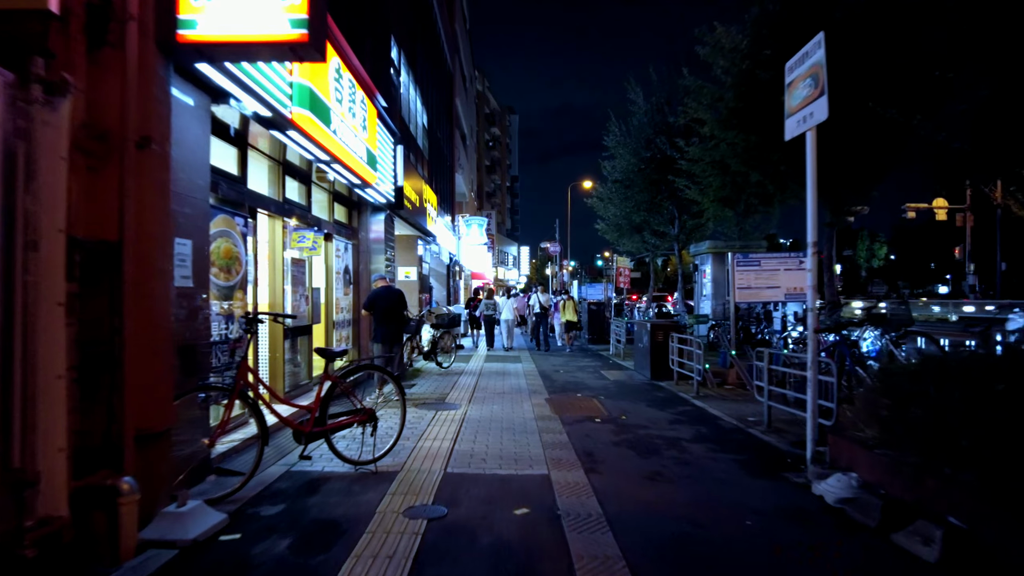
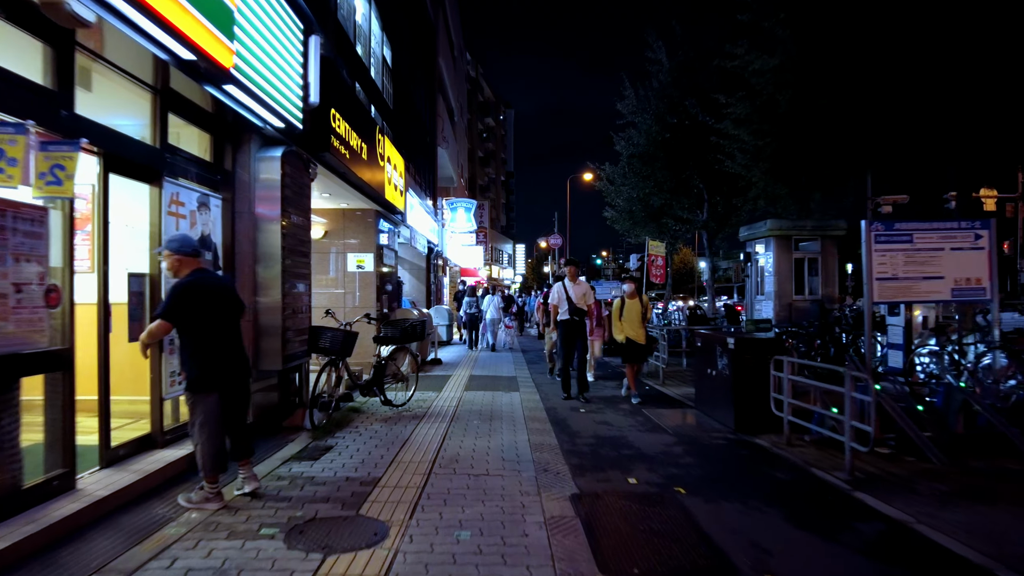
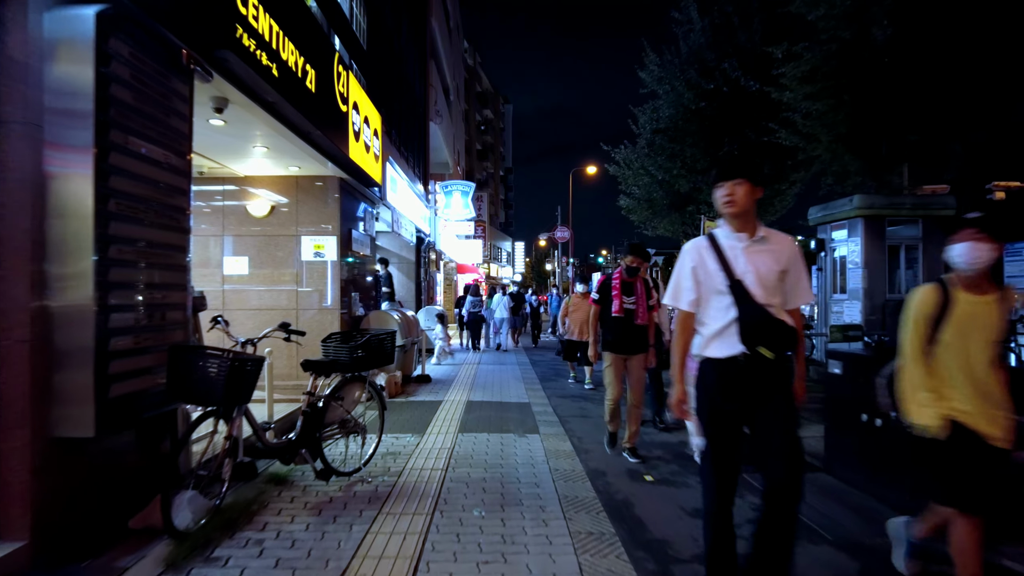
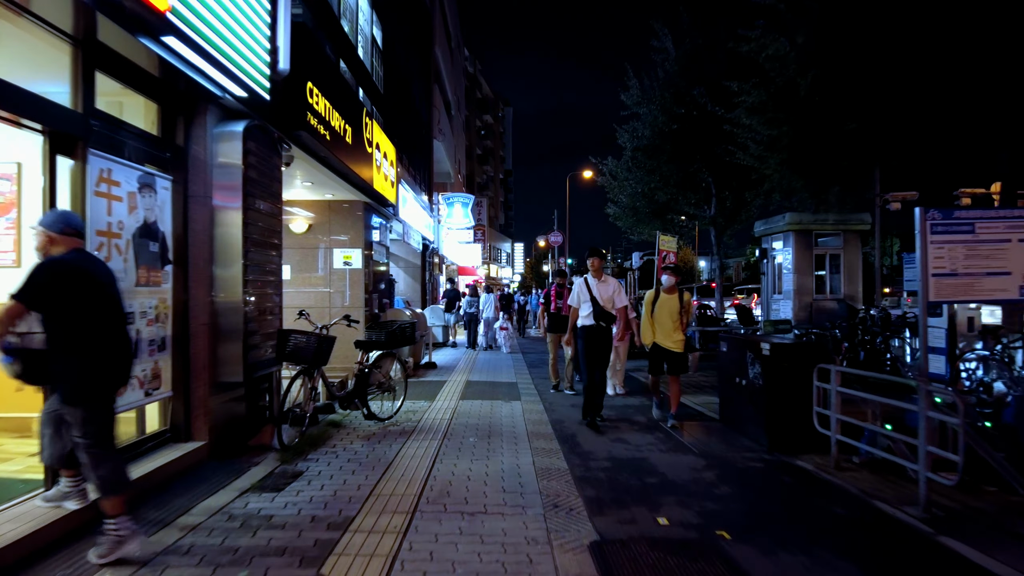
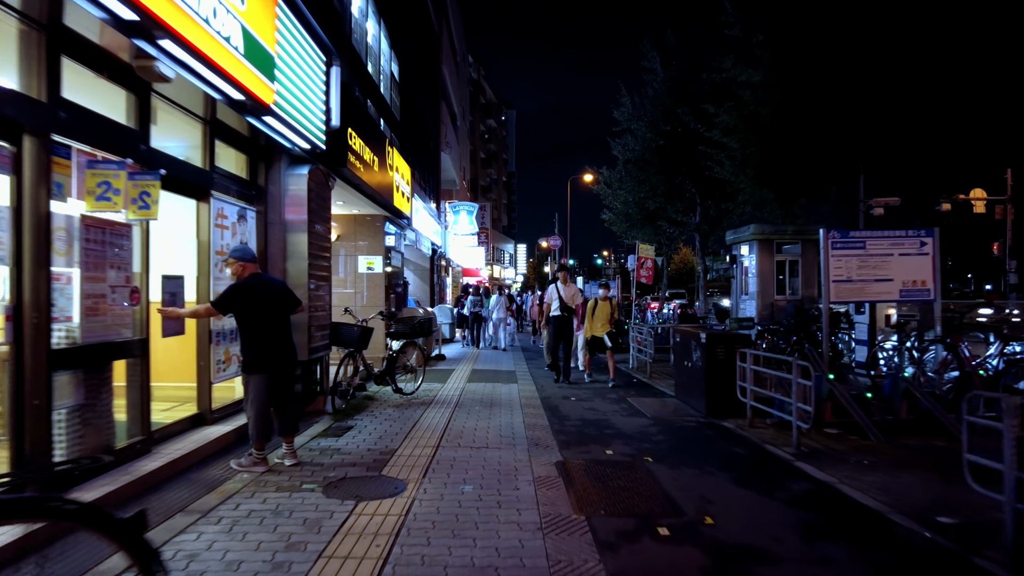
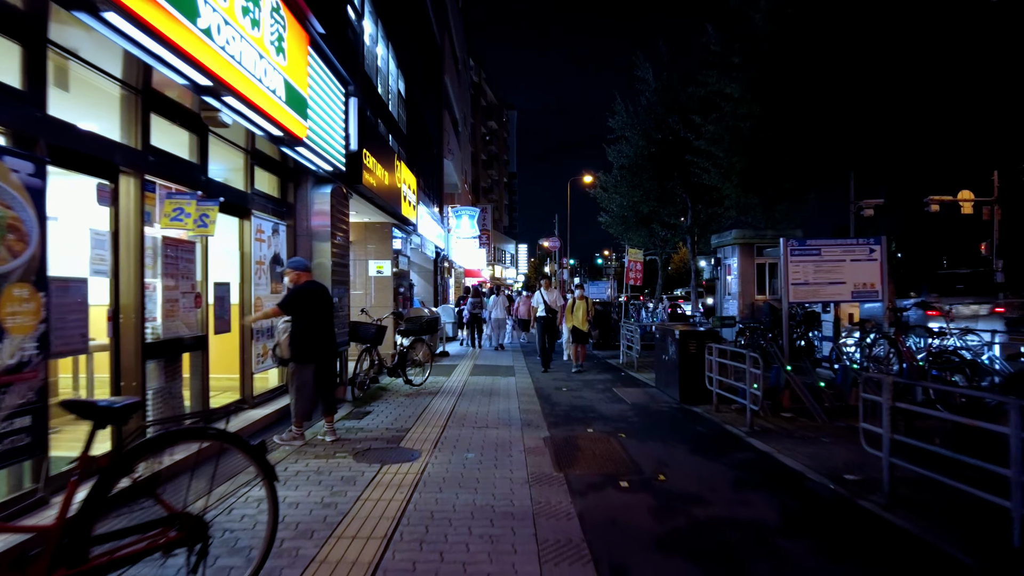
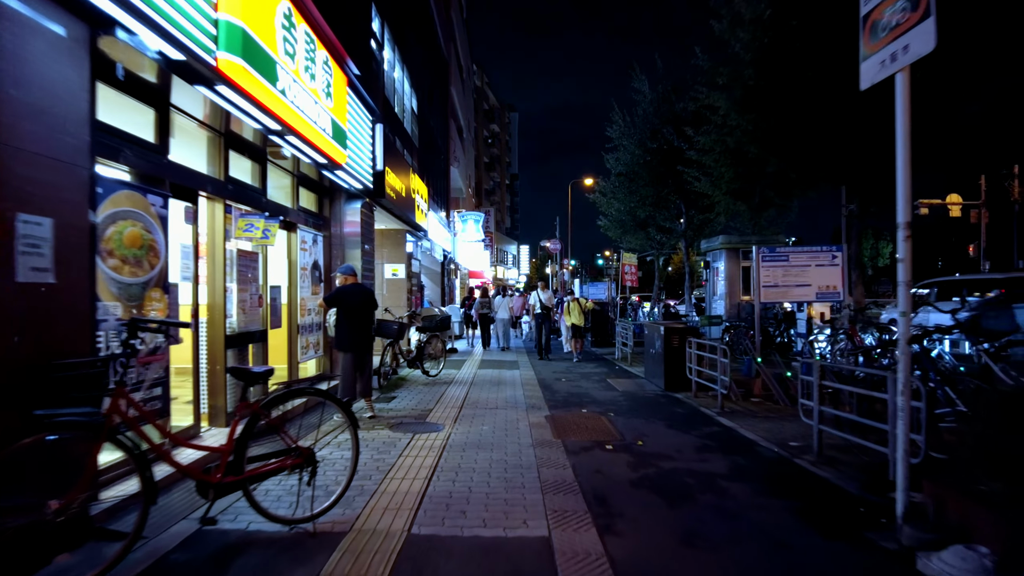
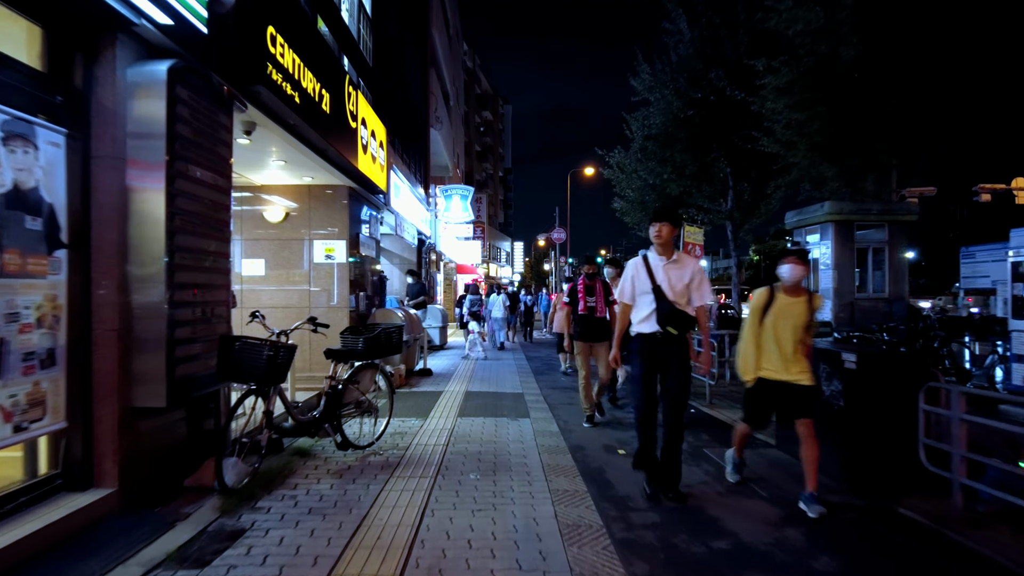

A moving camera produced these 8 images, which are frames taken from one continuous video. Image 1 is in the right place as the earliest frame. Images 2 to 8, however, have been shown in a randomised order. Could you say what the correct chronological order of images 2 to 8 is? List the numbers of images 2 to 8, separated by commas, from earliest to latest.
7, 6, 5, 2, 4, 8, 3
